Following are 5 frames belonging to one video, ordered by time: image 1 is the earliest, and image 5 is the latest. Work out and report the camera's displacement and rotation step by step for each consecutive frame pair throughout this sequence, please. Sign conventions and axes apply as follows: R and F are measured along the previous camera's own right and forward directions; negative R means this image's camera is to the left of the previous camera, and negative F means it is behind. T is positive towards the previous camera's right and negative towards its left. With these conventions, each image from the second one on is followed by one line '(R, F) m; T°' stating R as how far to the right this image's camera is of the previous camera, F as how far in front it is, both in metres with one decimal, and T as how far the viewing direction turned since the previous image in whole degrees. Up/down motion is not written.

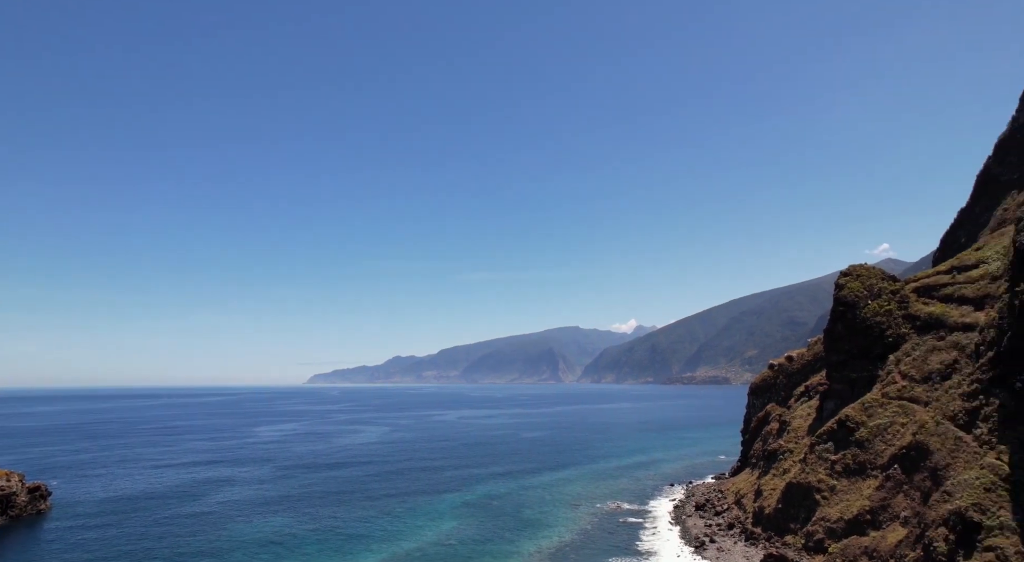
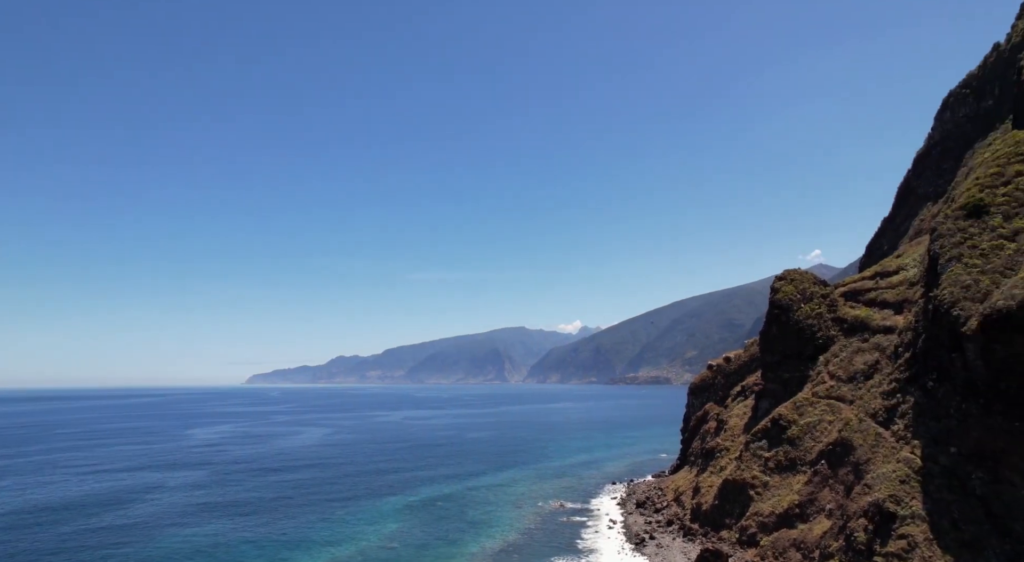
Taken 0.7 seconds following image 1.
(0.0, -3.0) m; +4°
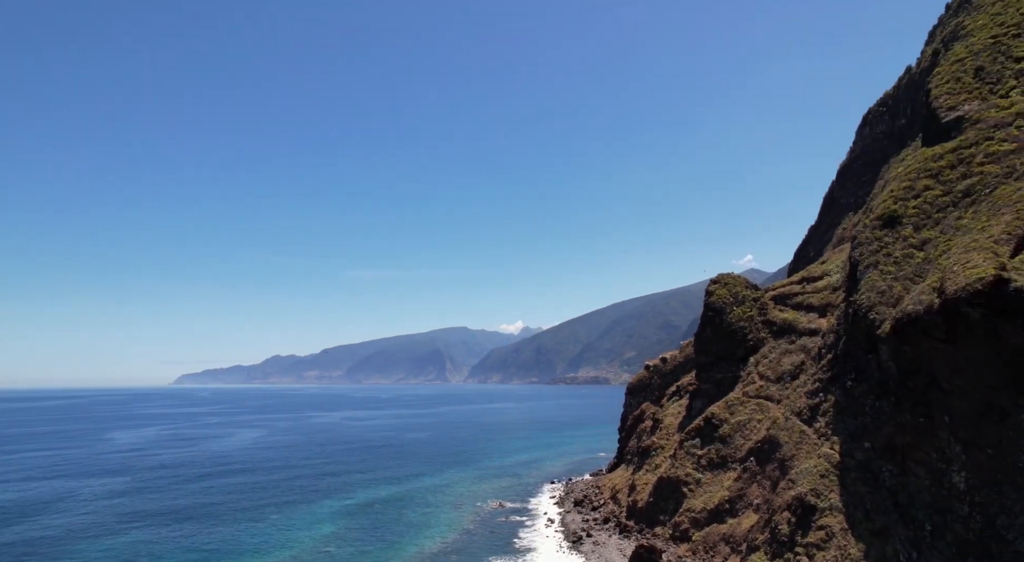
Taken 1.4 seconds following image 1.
(0.0, -2.1) m; +5°
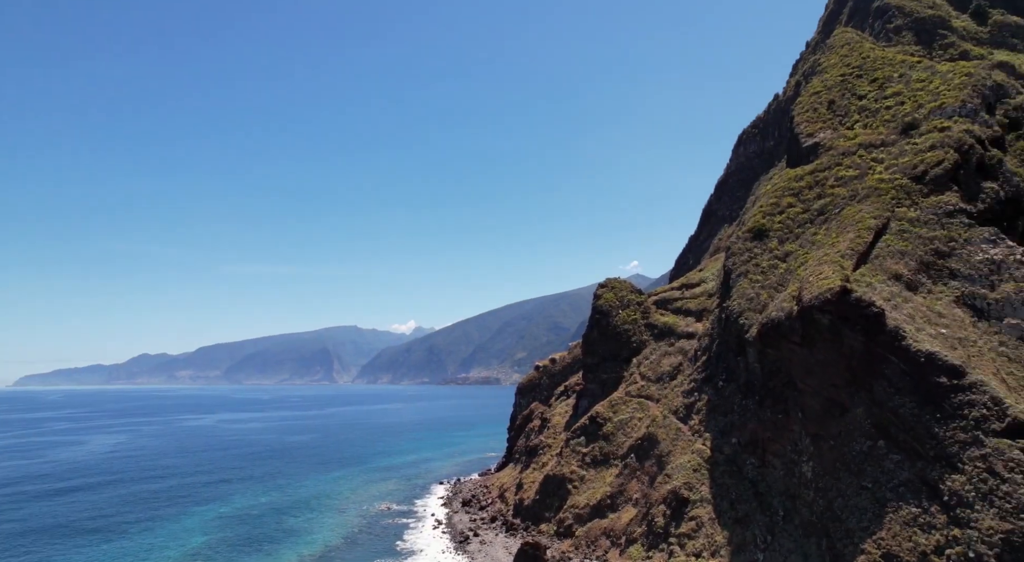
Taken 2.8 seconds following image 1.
(-0.2, -2.4) m; +8°
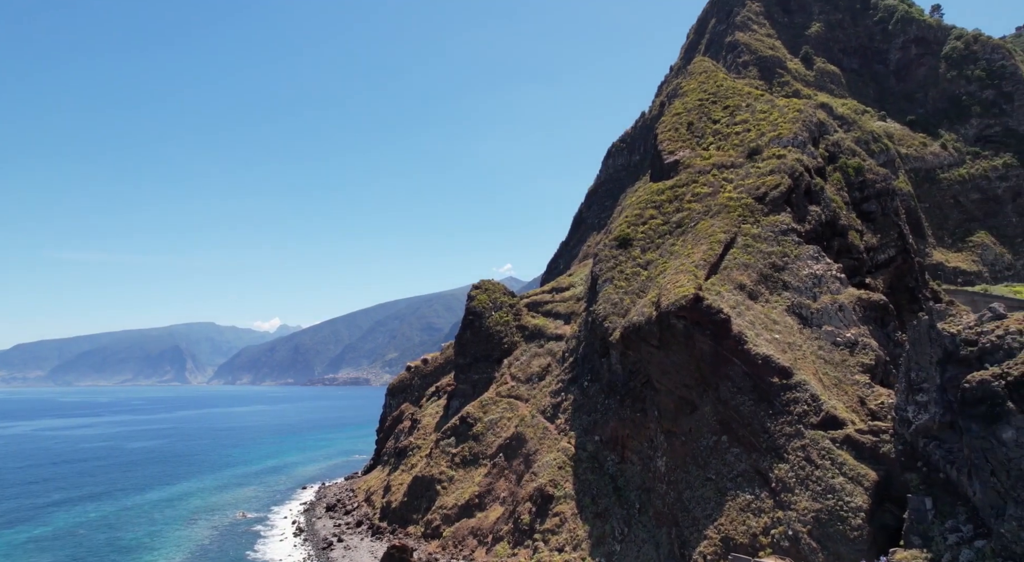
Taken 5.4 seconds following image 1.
(-0.1, -1.3) m; +10°
